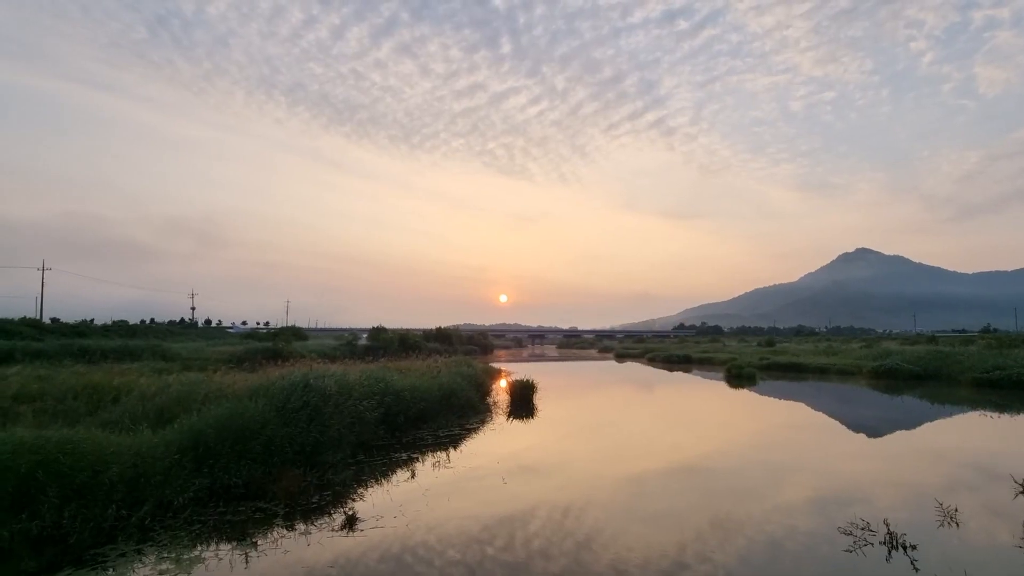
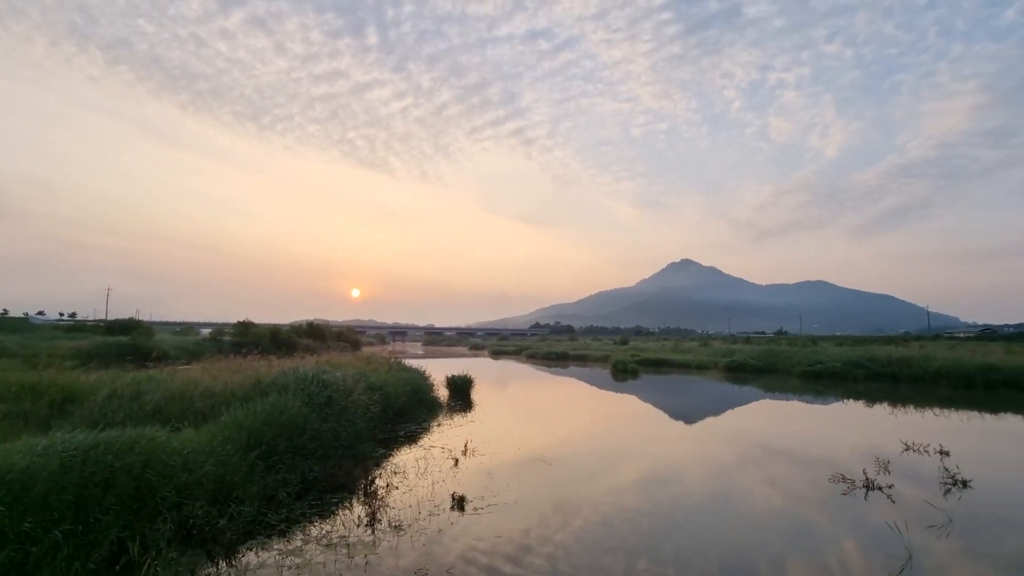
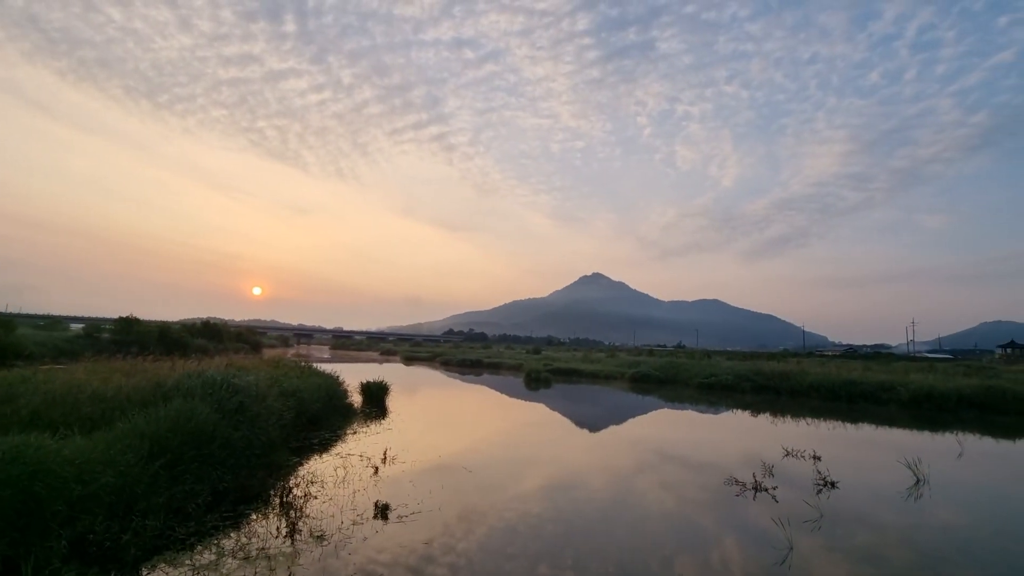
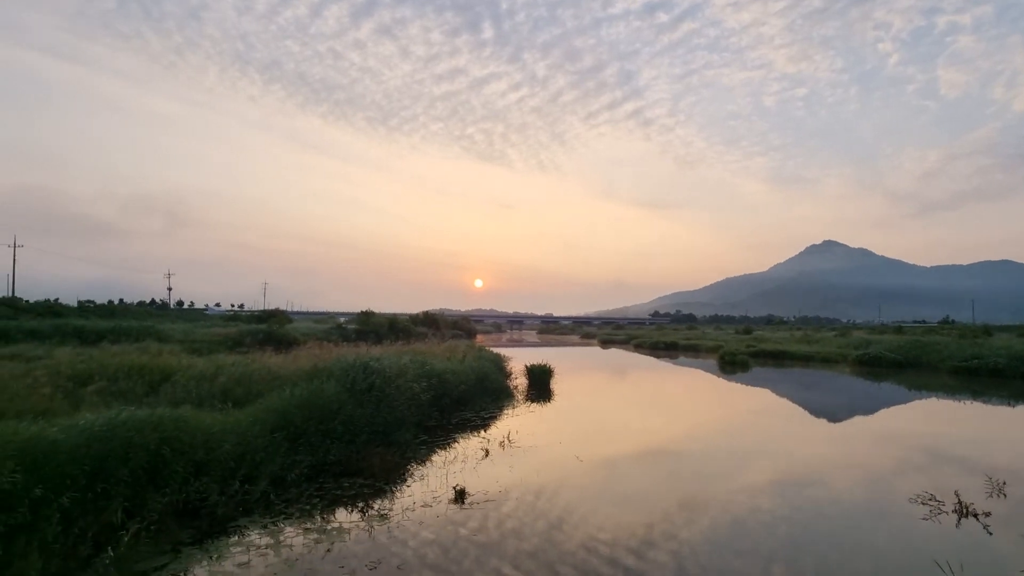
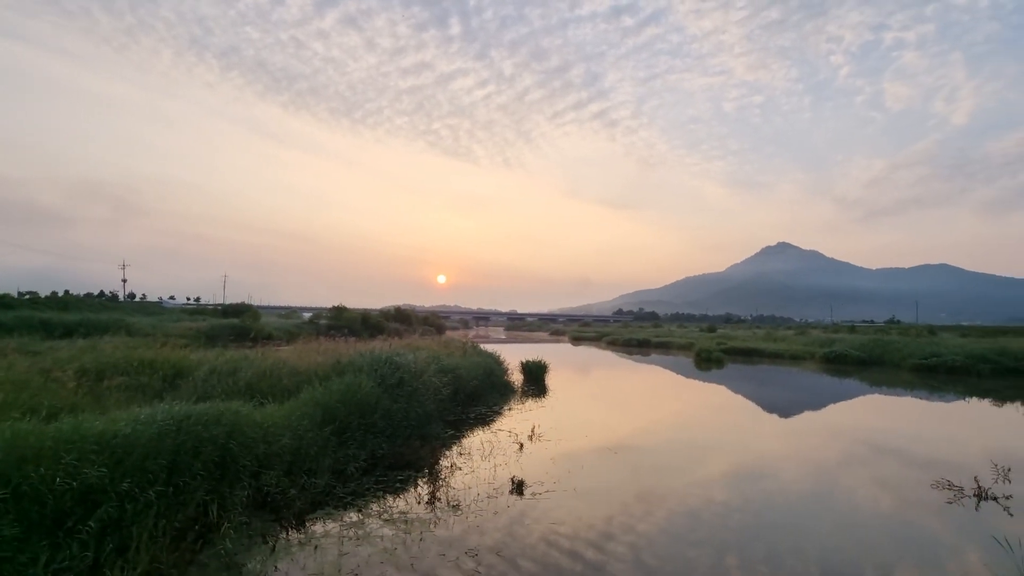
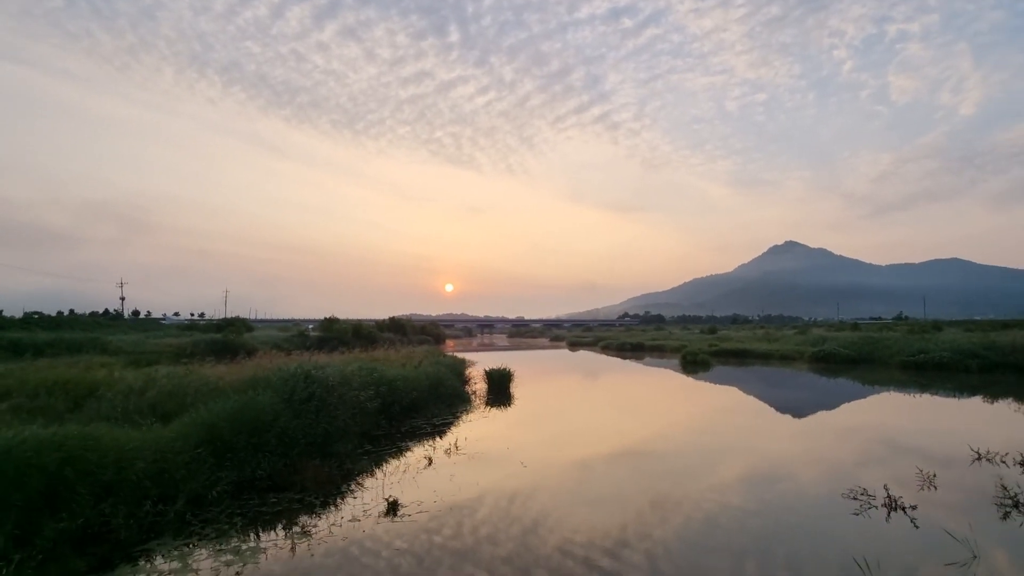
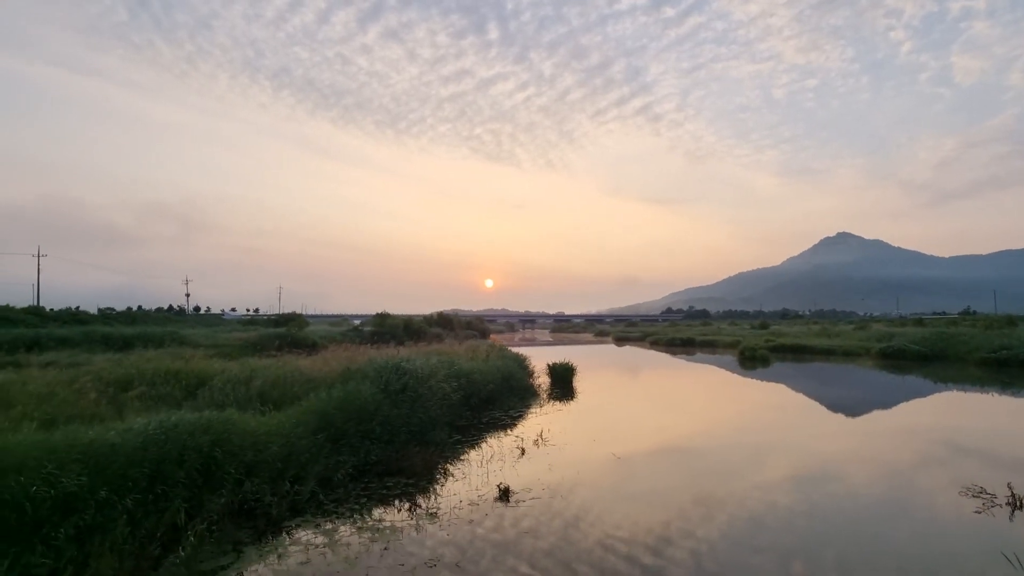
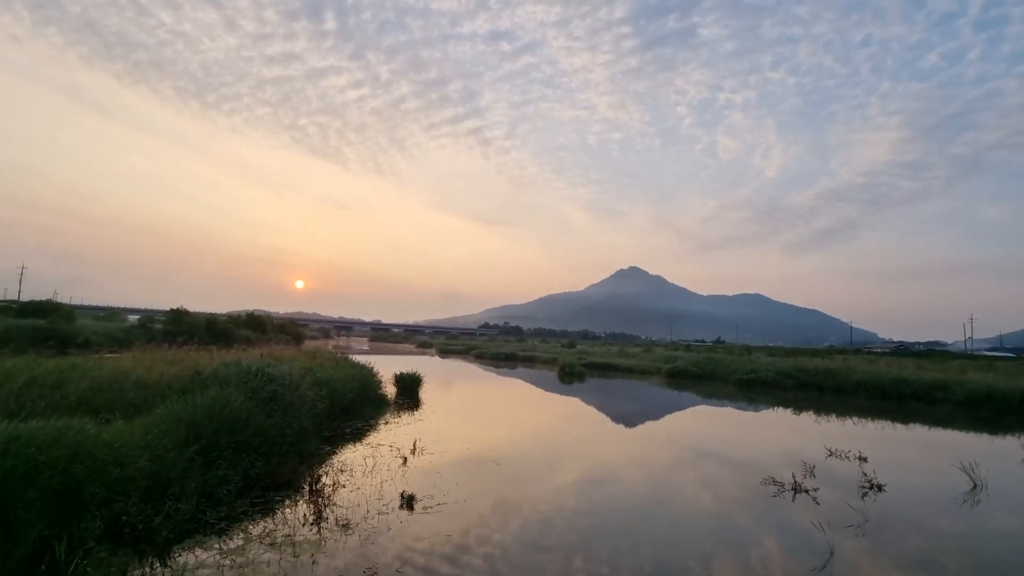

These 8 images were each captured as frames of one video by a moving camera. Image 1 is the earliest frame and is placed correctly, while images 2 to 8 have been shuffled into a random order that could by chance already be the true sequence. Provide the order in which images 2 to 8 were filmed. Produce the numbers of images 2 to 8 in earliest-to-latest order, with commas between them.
6, 4, 7, 5, 2, 8, 3
